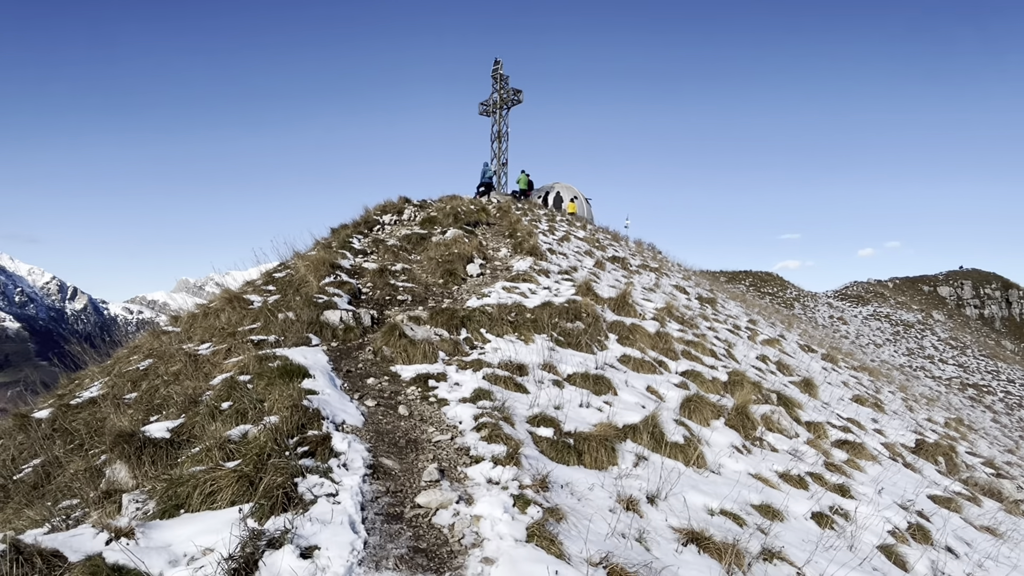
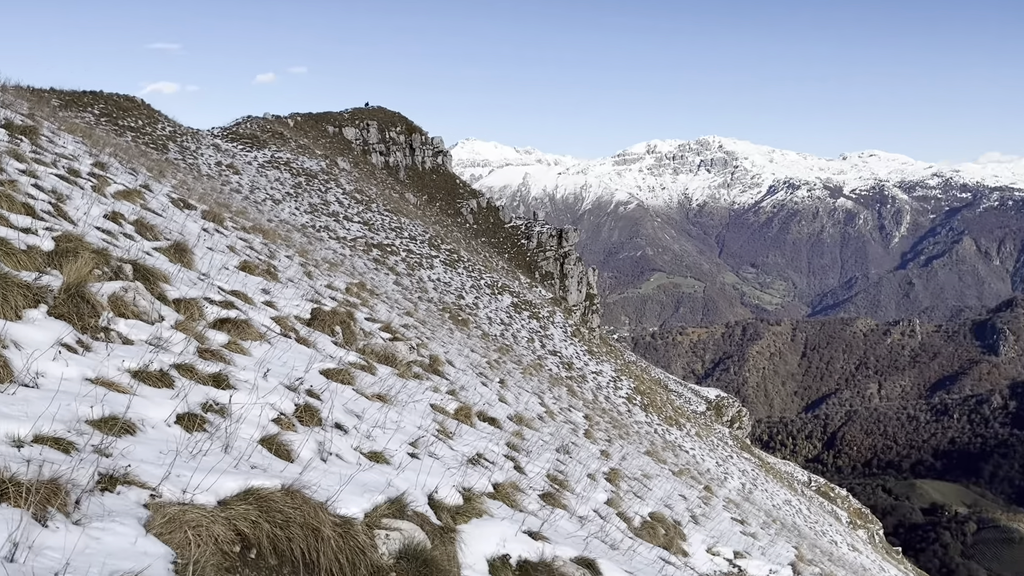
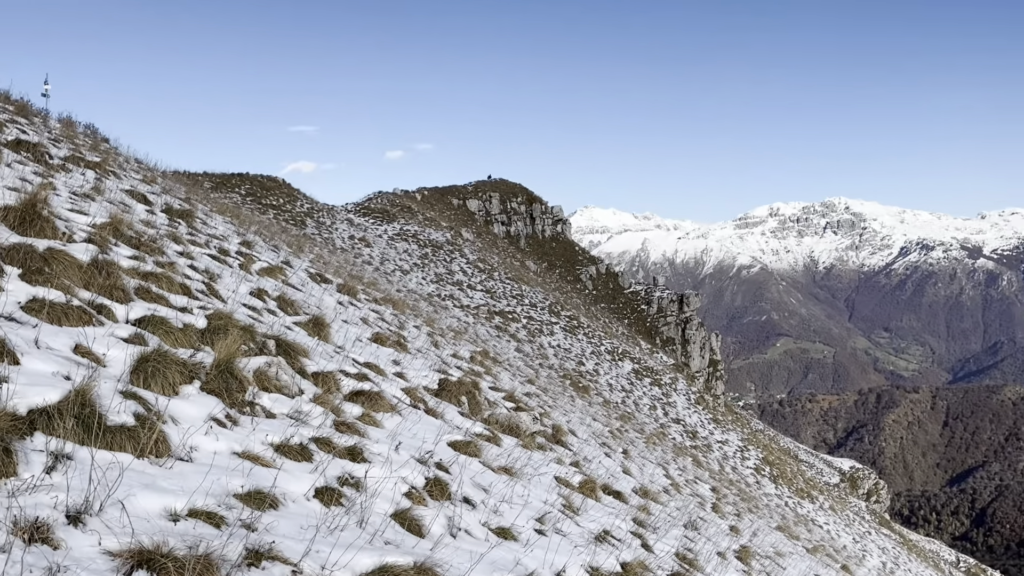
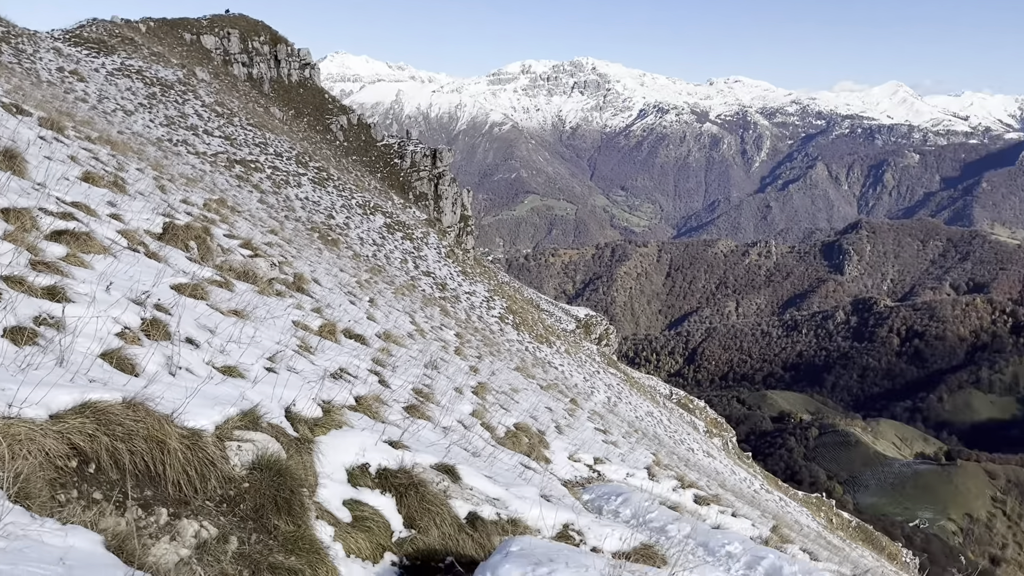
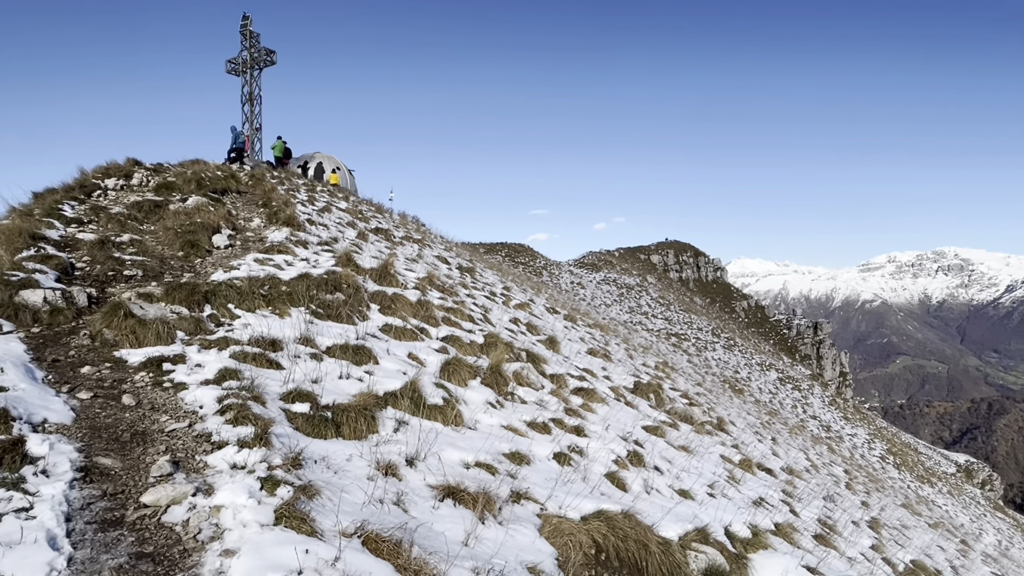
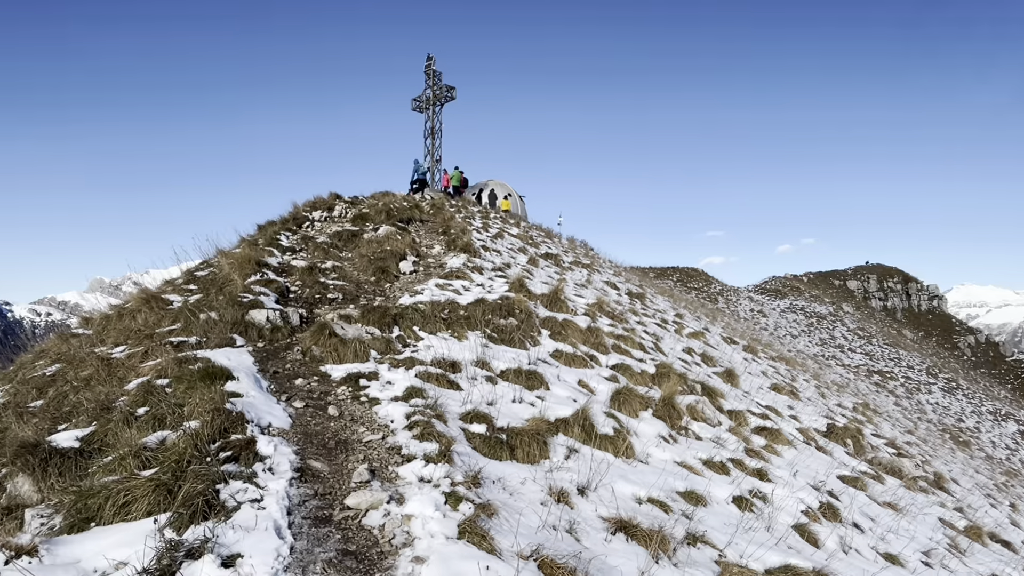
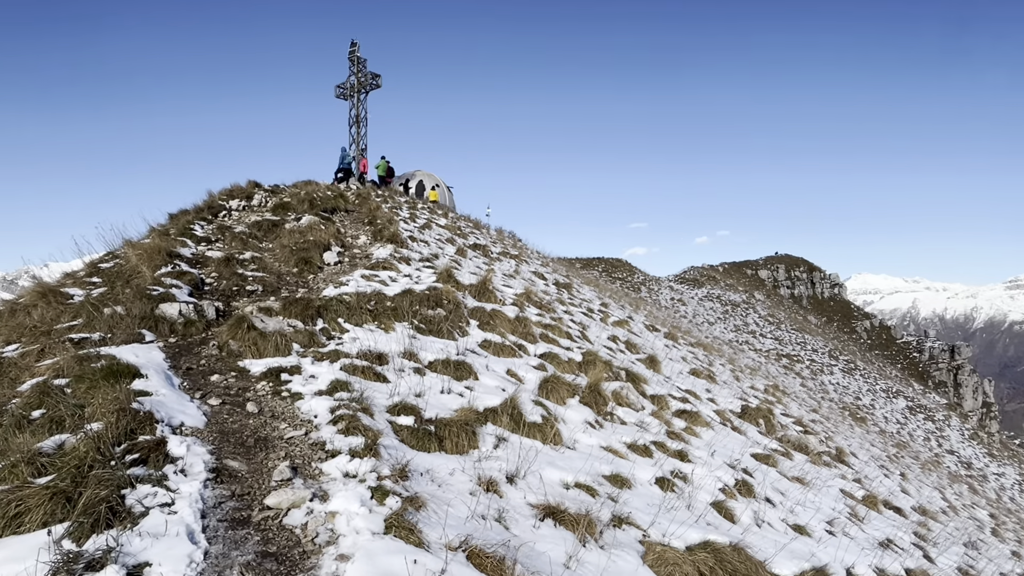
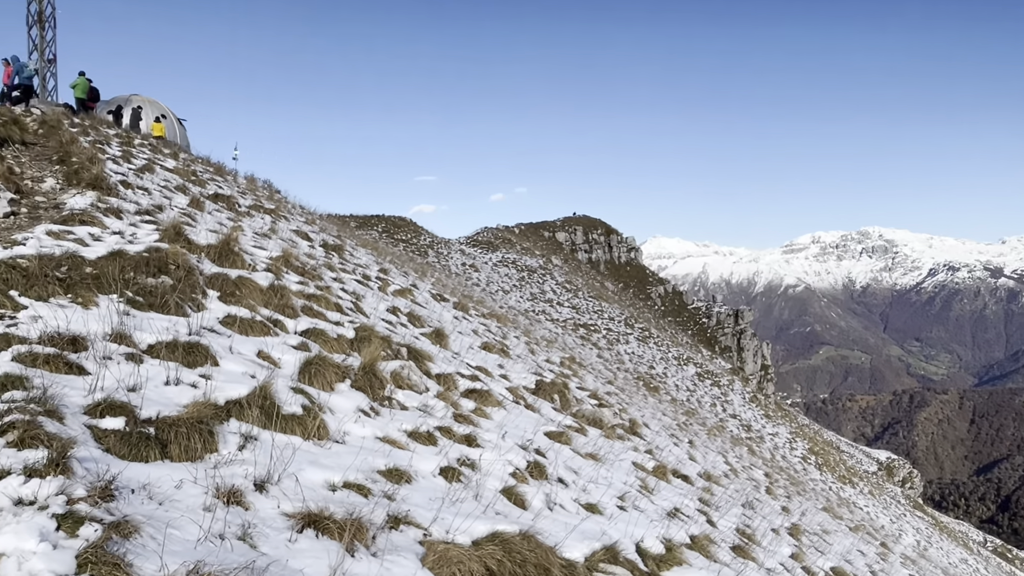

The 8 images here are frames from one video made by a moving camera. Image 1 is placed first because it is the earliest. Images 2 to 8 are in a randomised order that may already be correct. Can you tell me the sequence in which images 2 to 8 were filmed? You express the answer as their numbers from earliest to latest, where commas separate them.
6, 7, 5, 8, 3, 2, 4
